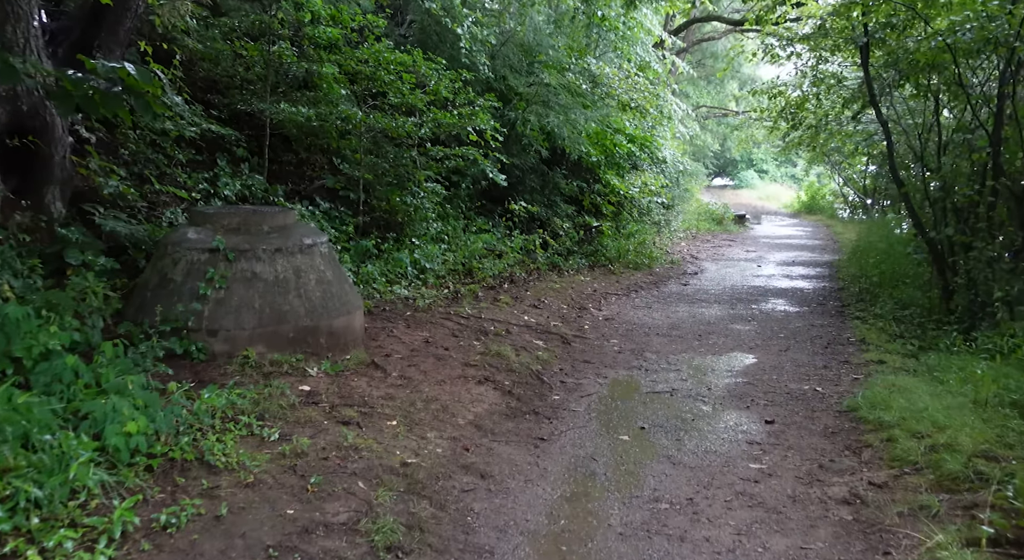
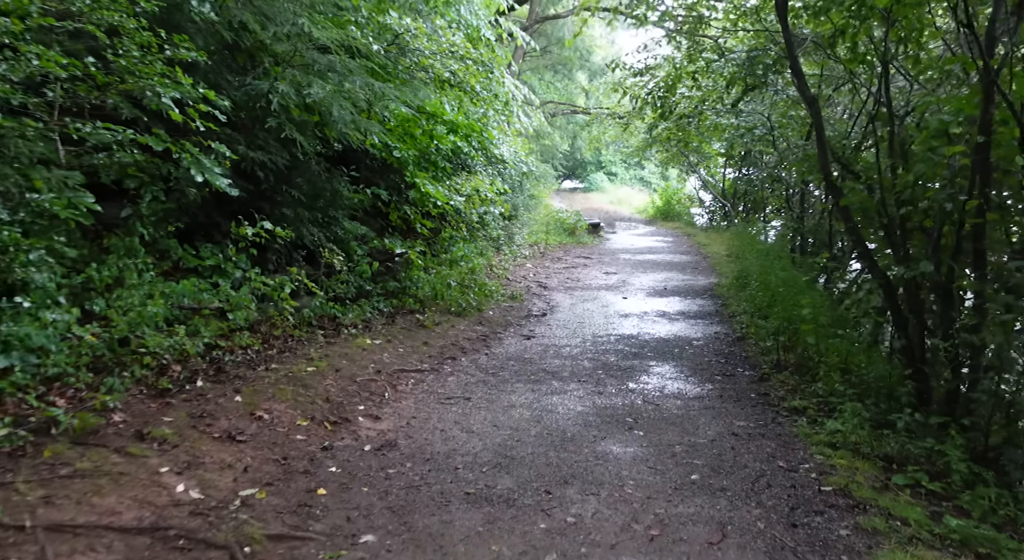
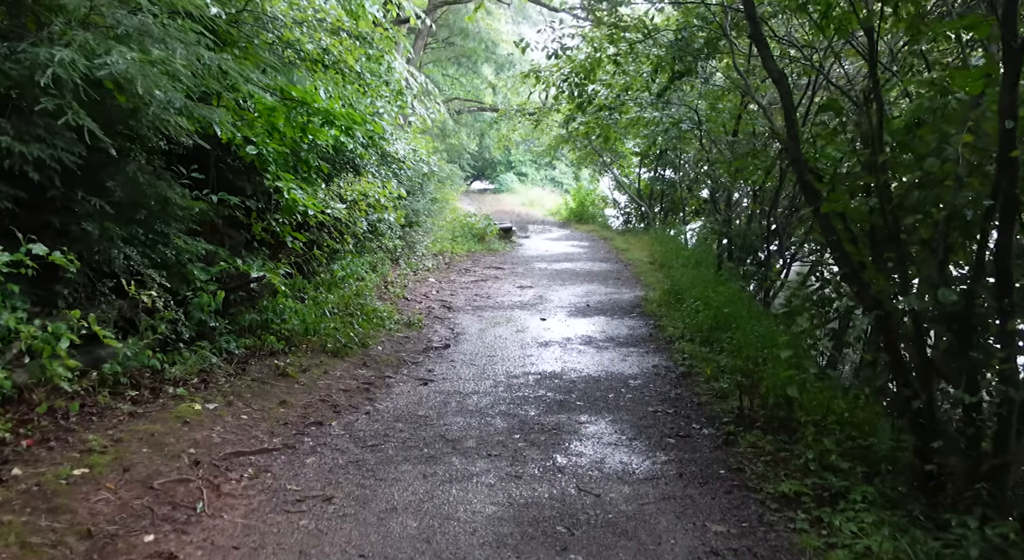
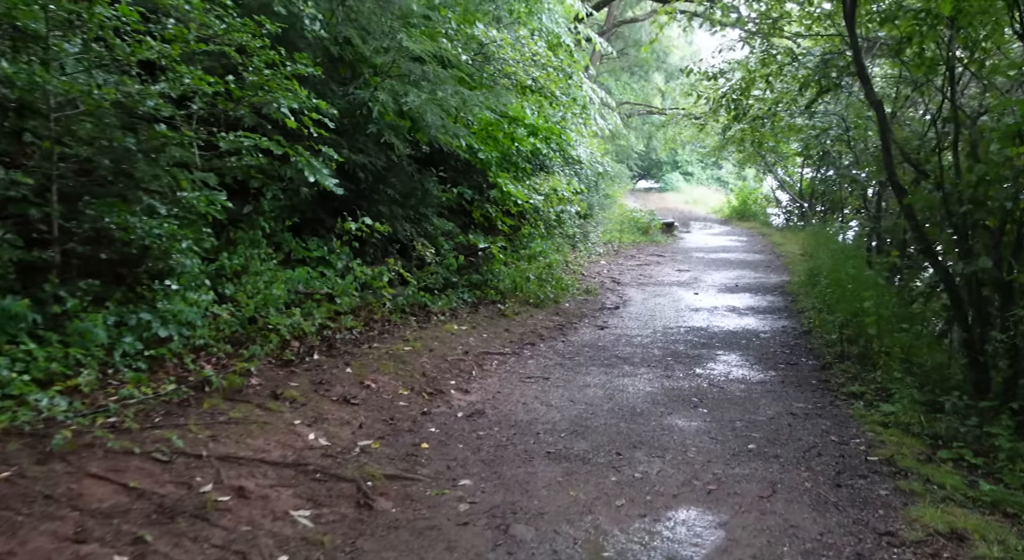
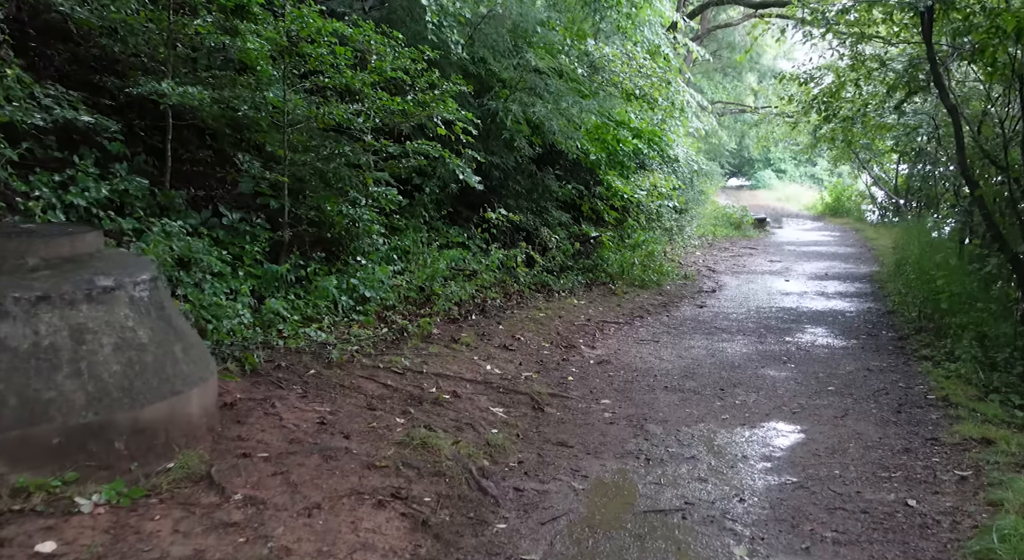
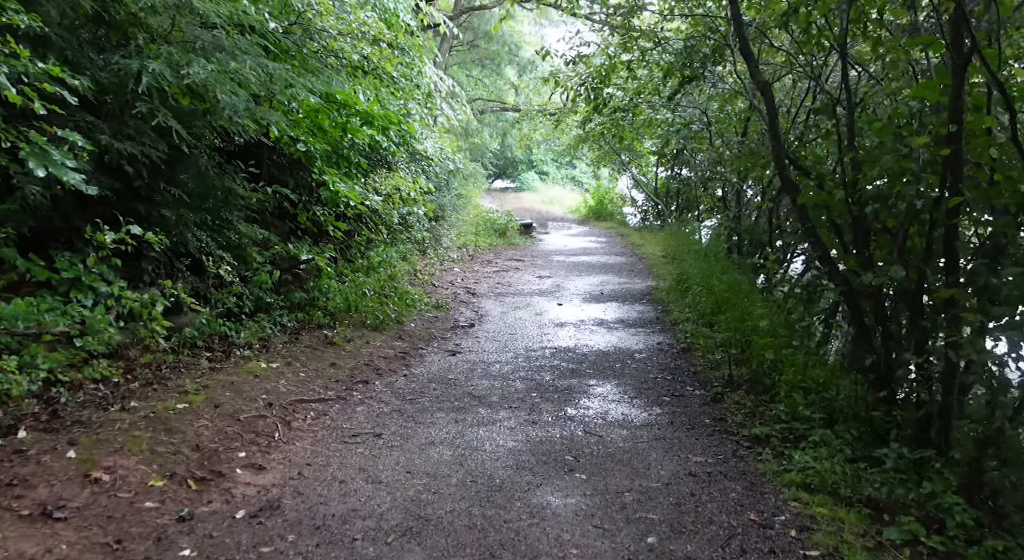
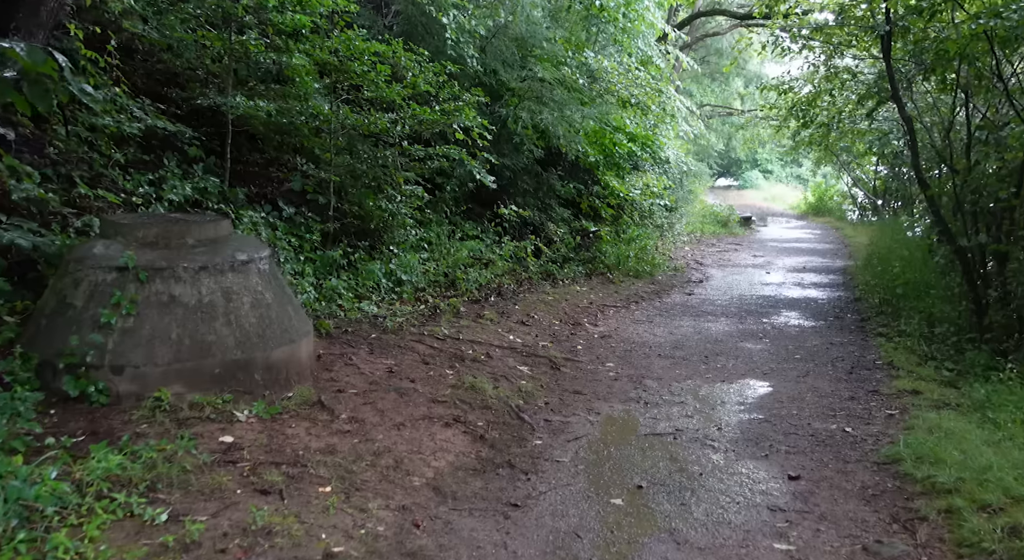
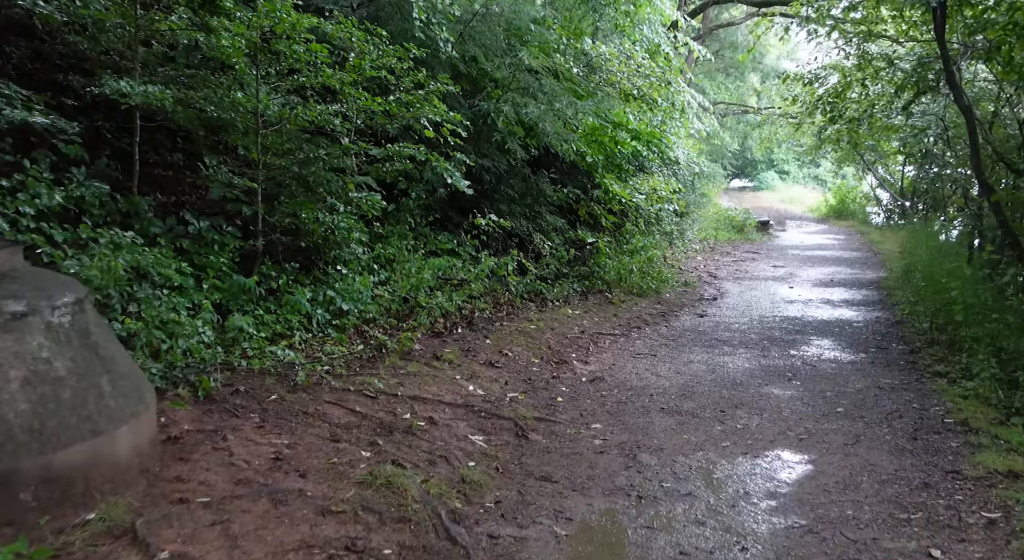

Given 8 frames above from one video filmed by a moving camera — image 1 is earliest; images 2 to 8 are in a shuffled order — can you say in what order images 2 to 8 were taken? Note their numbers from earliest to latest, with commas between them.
7, 5, 8, 4, 2, 6, 3
